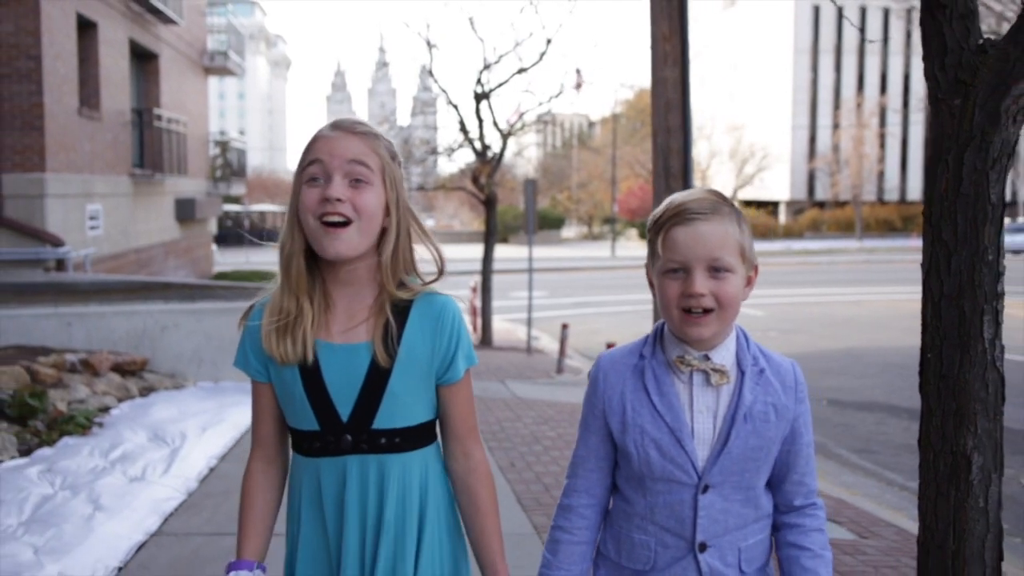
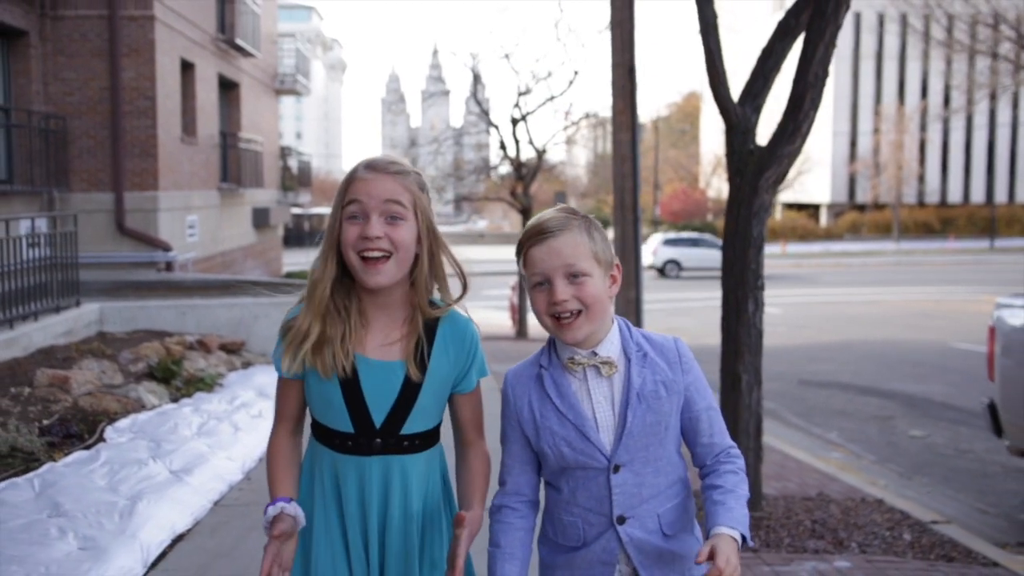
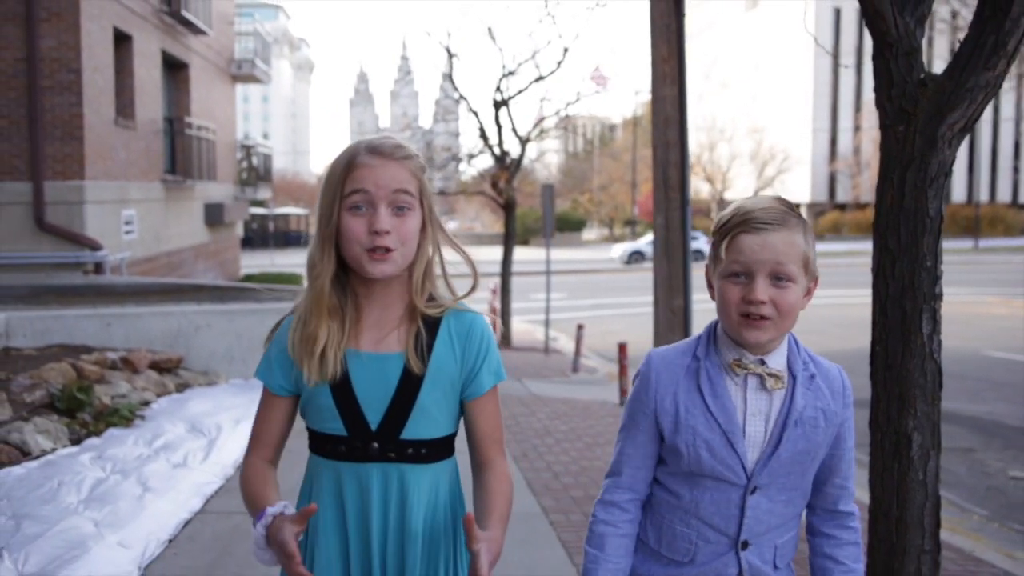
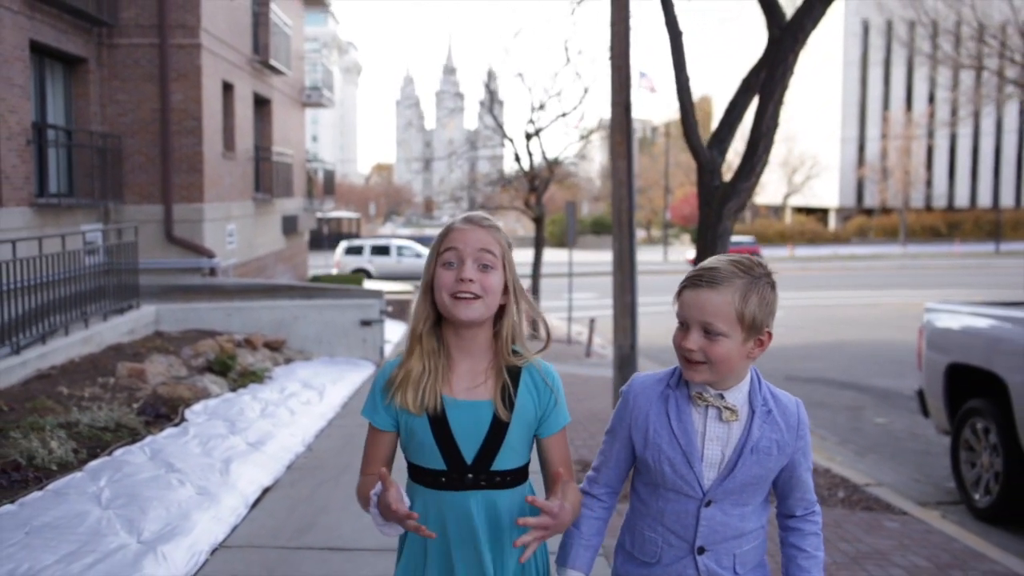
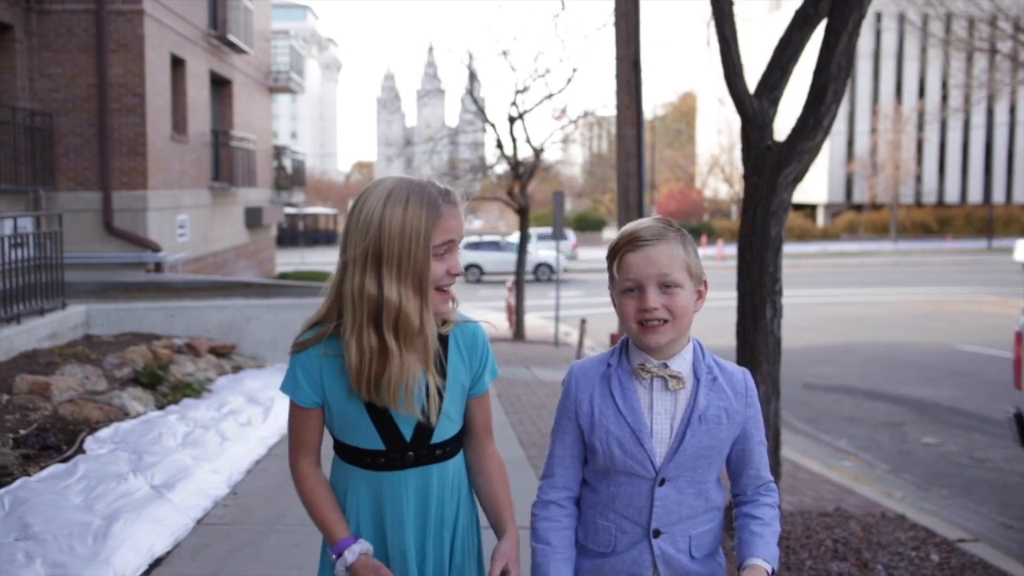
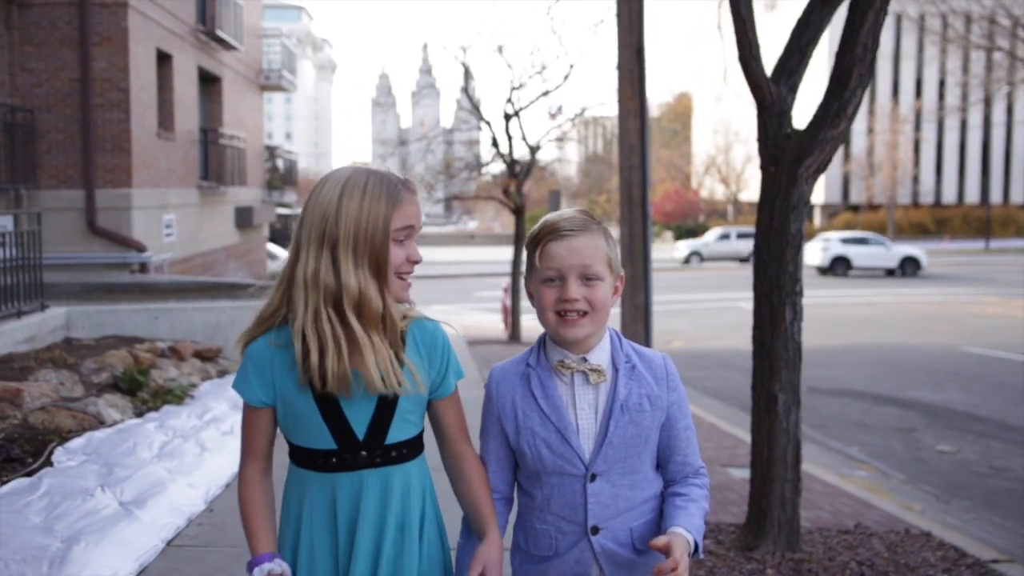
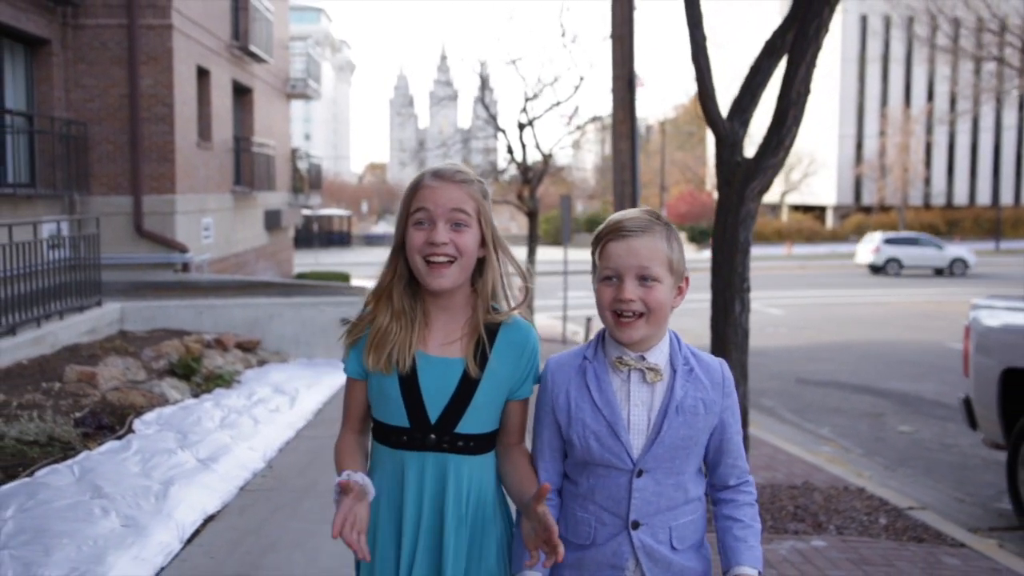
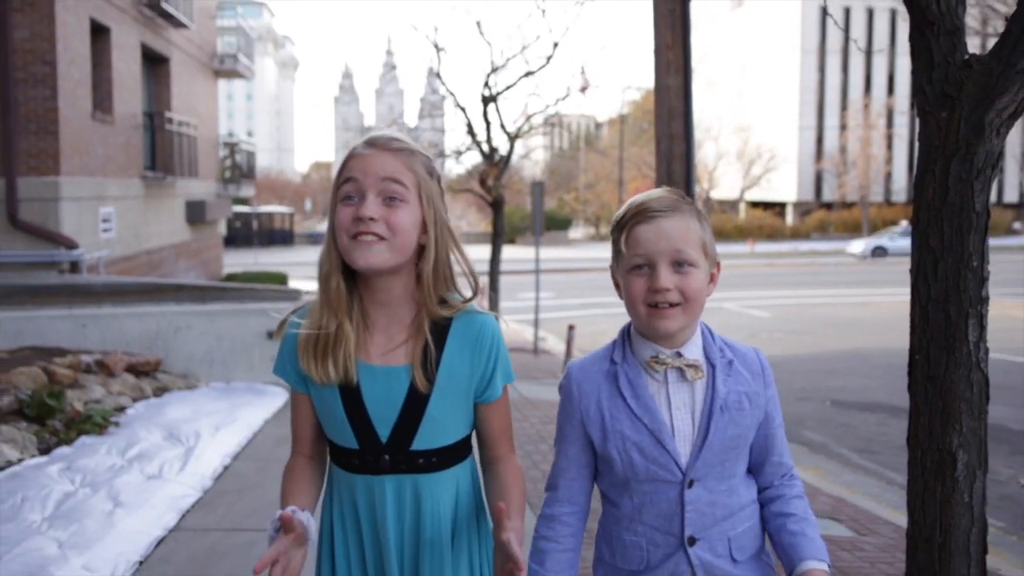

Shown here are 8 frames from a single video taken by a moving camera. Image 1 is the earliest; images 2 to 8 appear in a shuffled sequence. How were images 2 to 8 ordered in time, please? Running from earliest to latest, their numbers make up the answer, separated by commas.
8, 3, 6, 5, 2, 7, 4
